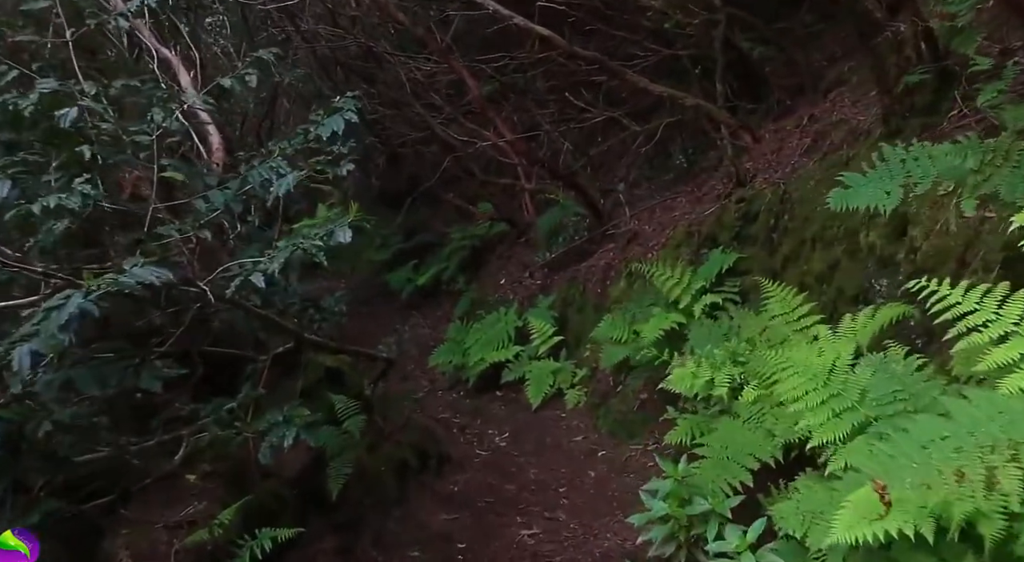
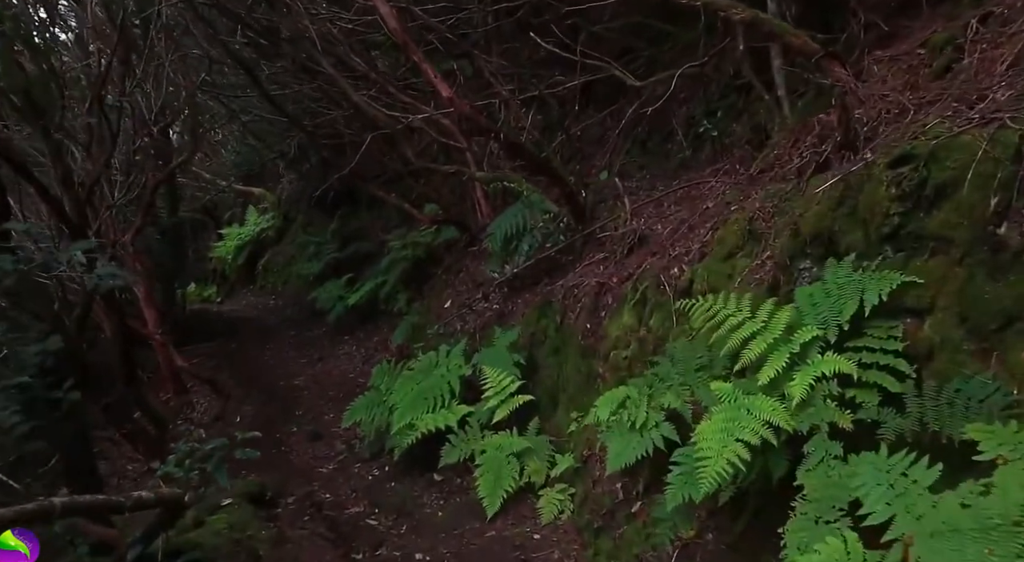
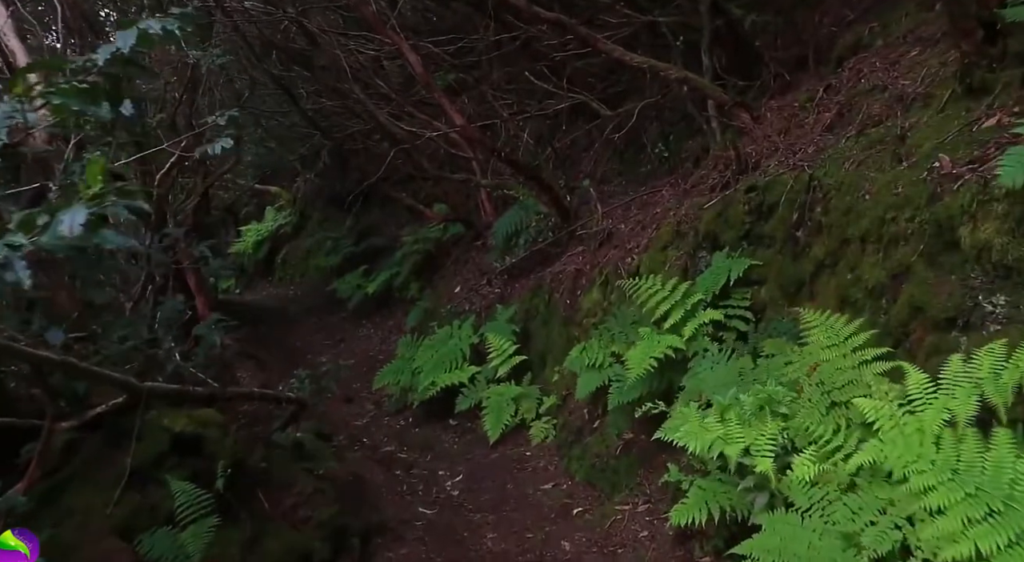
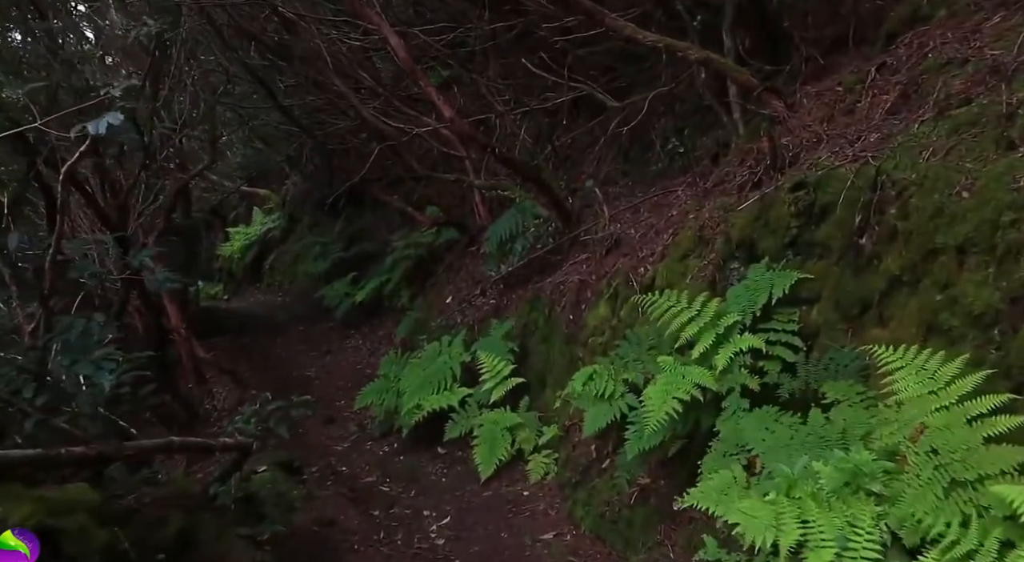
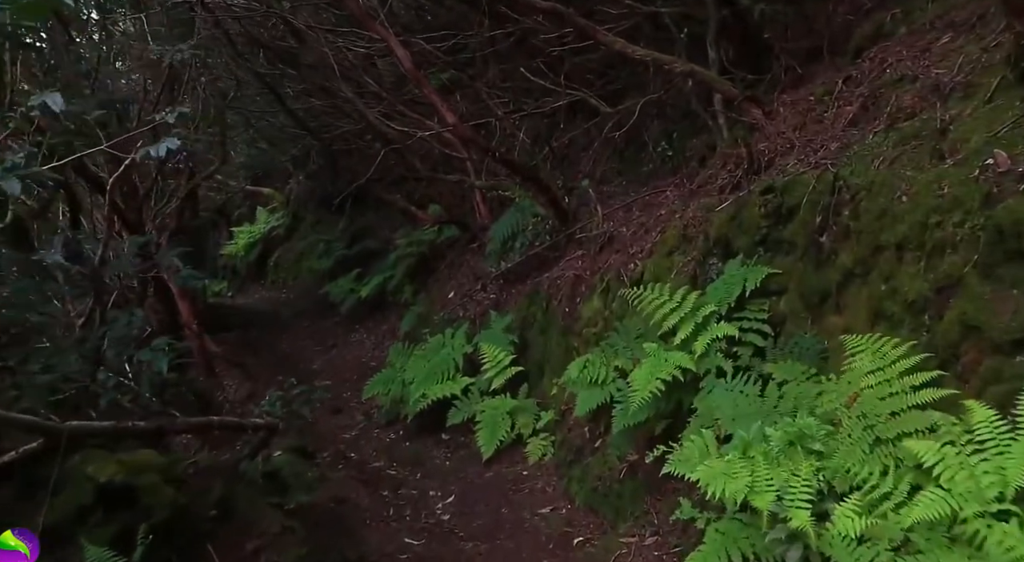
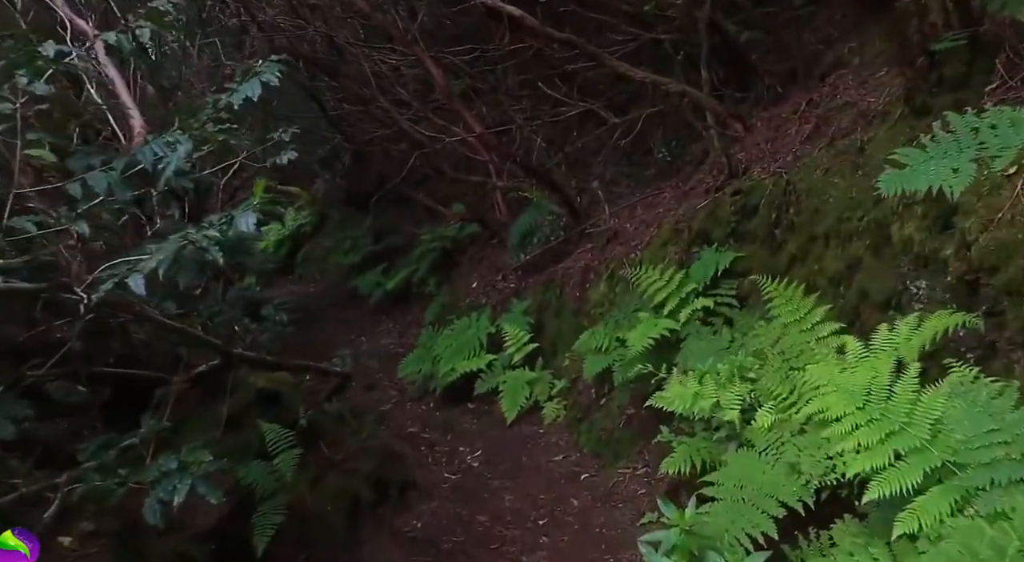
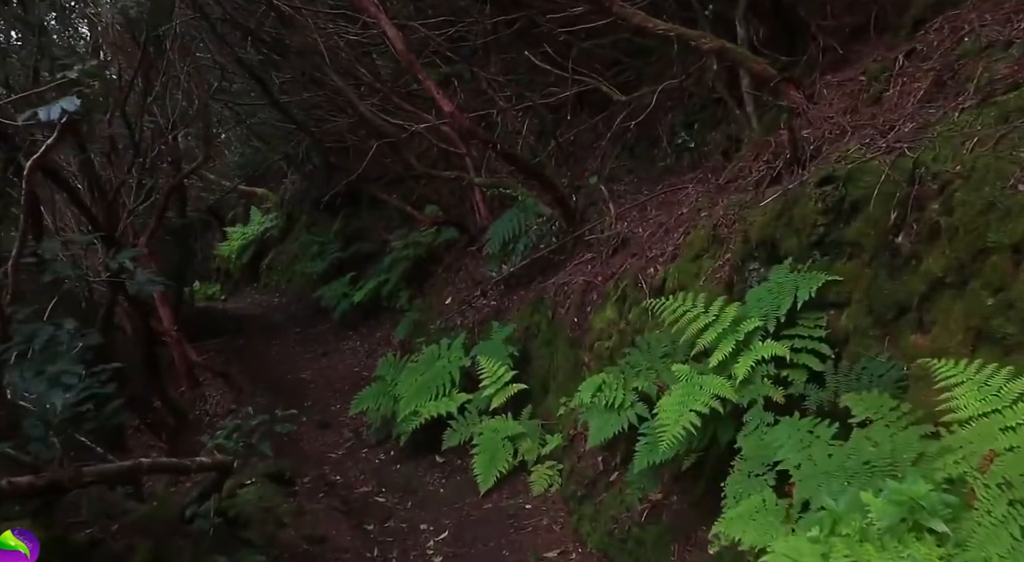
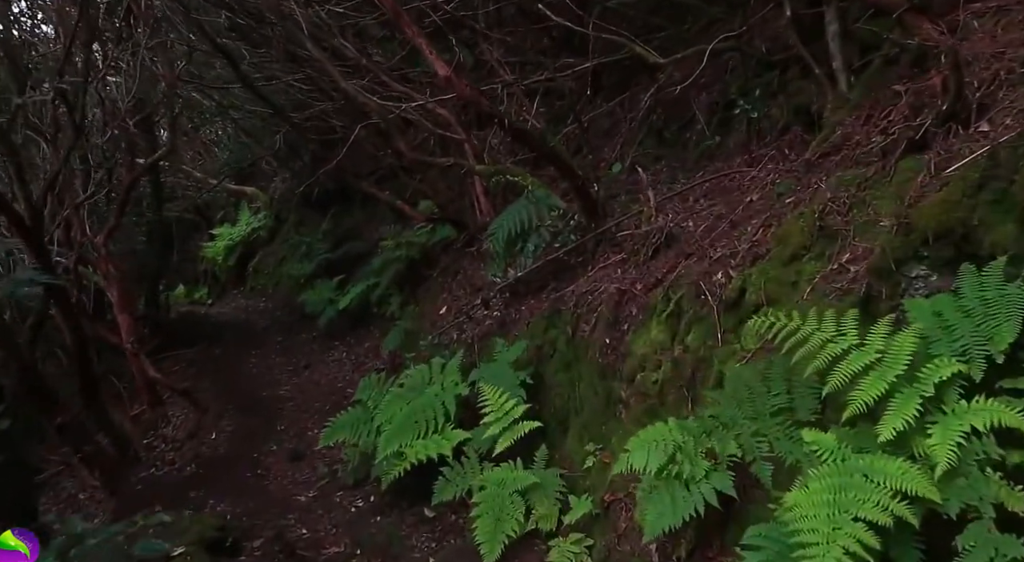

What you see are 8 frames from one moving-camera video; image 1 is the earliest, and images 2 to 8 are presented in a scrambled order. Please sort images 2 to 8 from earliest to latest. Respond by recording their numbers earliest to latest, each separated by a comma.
6, 3, 5, 4, 7, 2, 8
